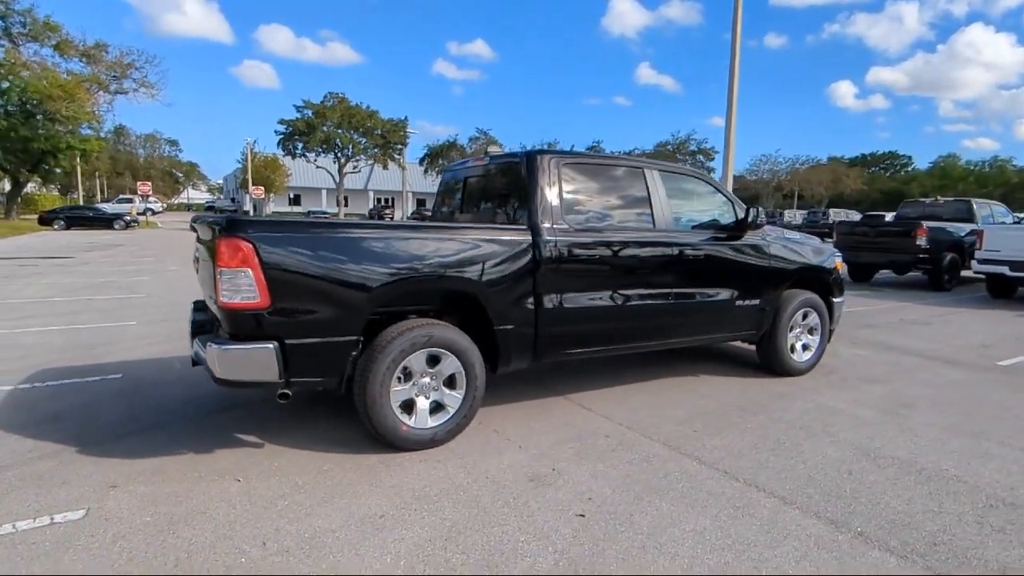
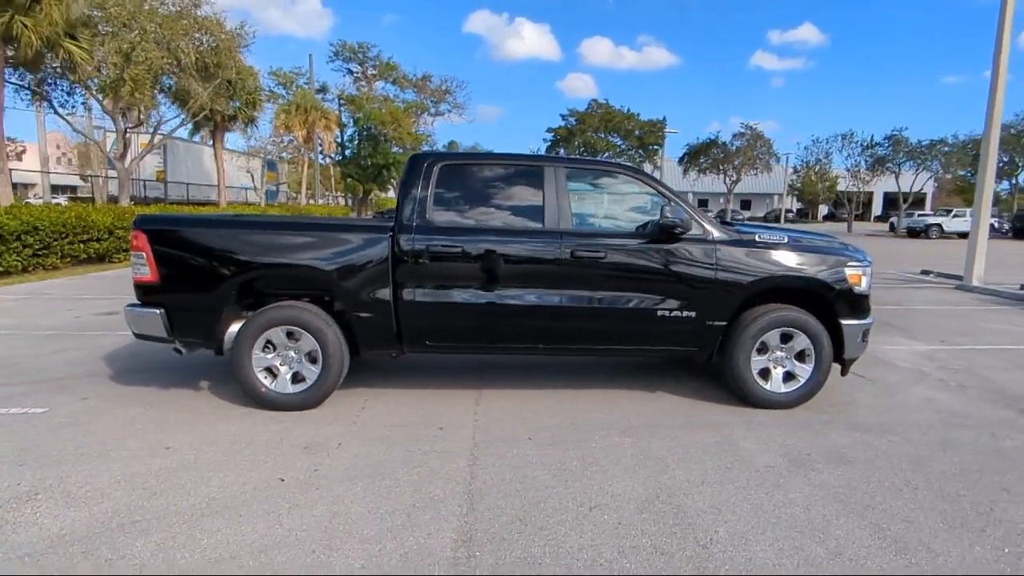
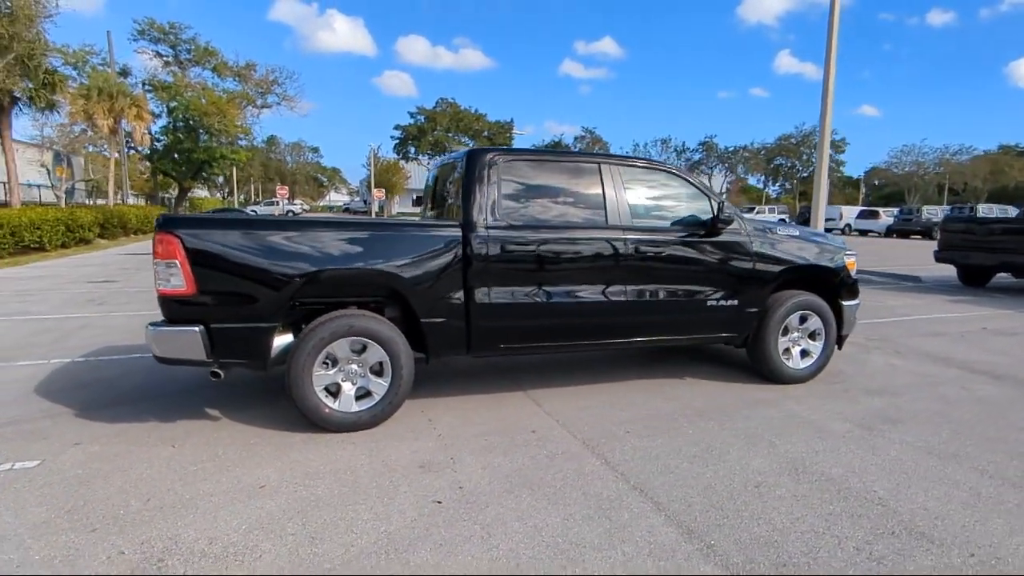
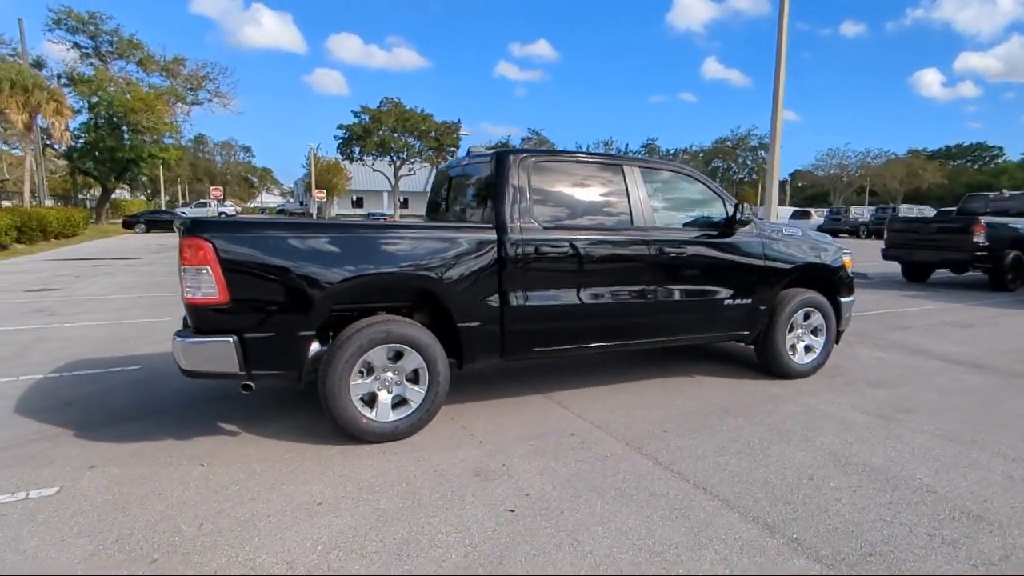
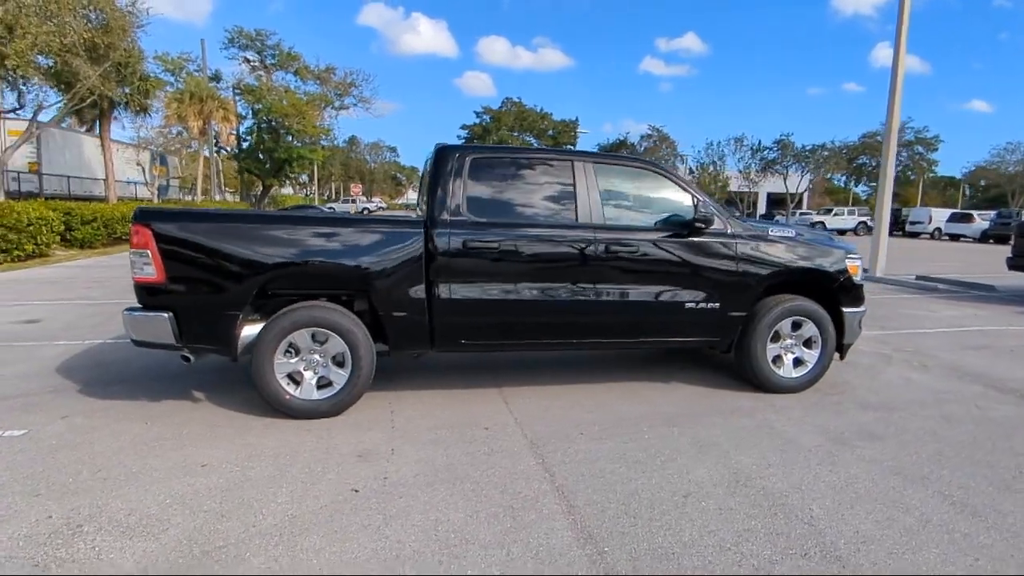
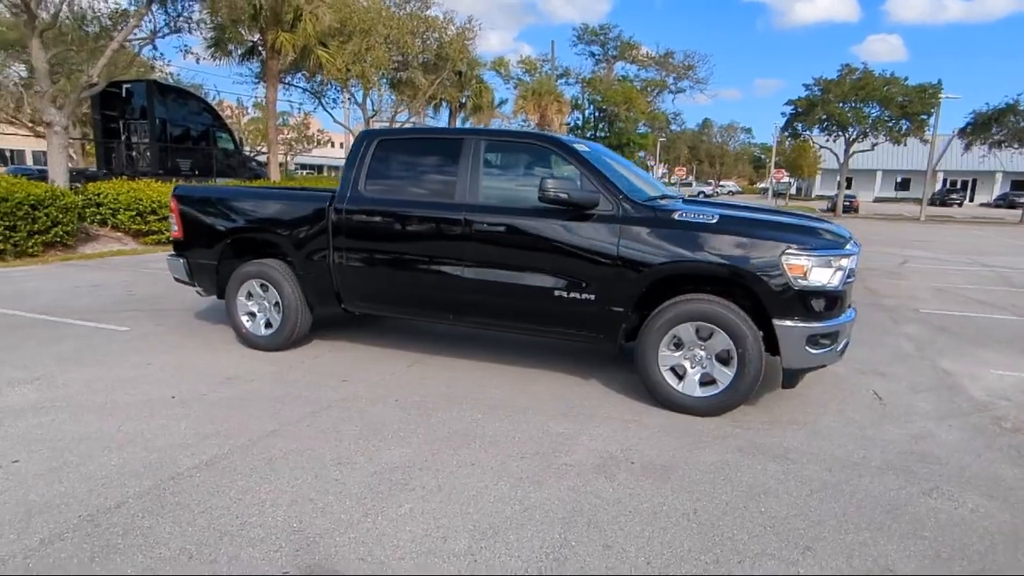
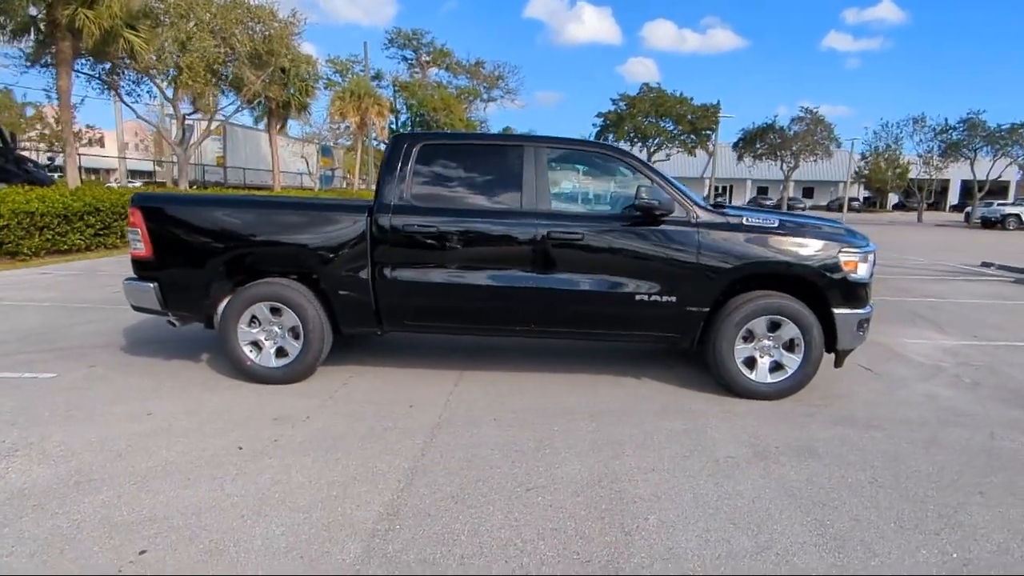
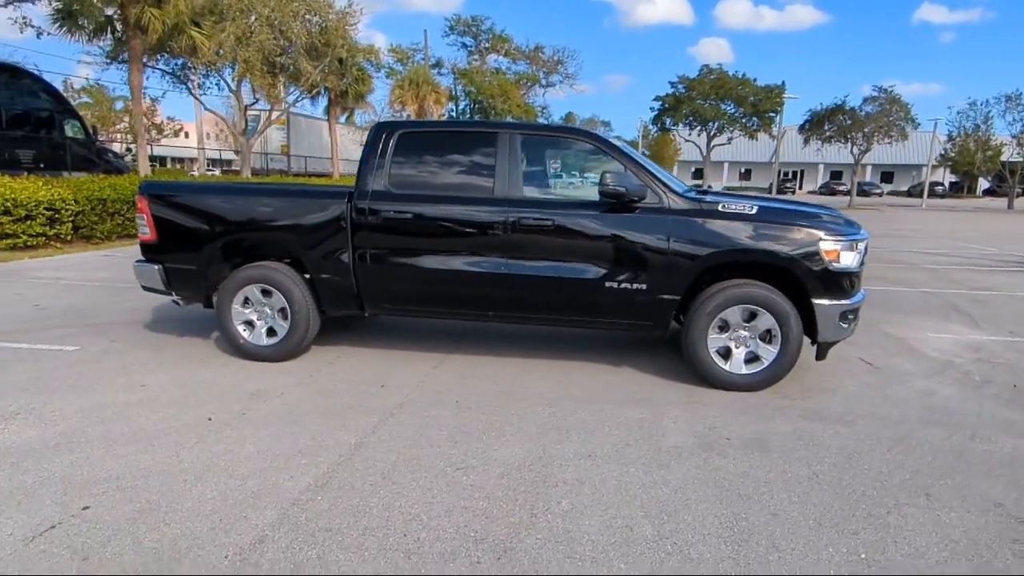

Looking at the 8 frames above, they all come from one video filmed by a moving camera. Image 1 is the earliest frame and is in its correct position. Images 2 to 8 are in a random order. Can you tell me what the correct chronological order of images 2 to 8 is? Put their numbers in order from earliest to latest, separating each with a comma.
4, 3, 5, 2, 7, 8, 6
